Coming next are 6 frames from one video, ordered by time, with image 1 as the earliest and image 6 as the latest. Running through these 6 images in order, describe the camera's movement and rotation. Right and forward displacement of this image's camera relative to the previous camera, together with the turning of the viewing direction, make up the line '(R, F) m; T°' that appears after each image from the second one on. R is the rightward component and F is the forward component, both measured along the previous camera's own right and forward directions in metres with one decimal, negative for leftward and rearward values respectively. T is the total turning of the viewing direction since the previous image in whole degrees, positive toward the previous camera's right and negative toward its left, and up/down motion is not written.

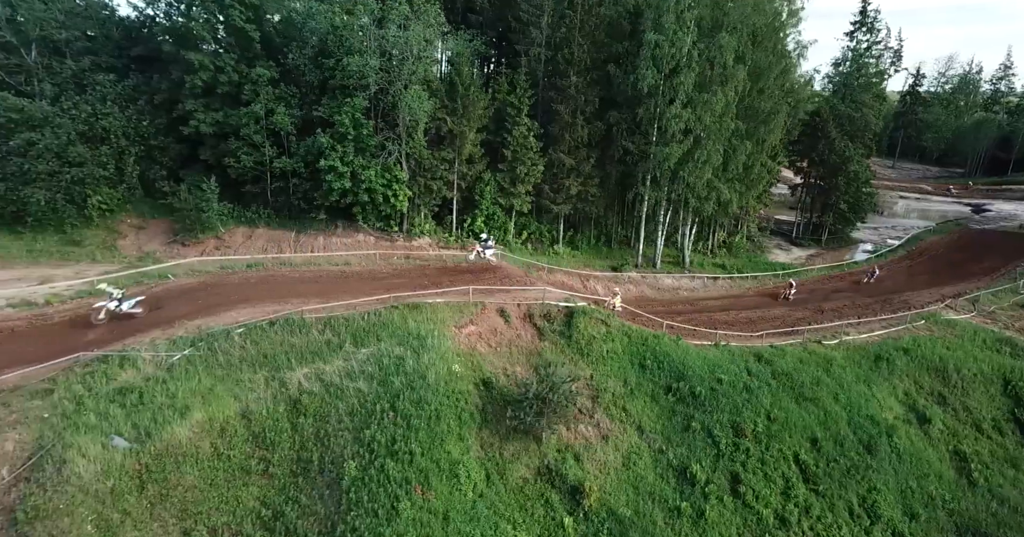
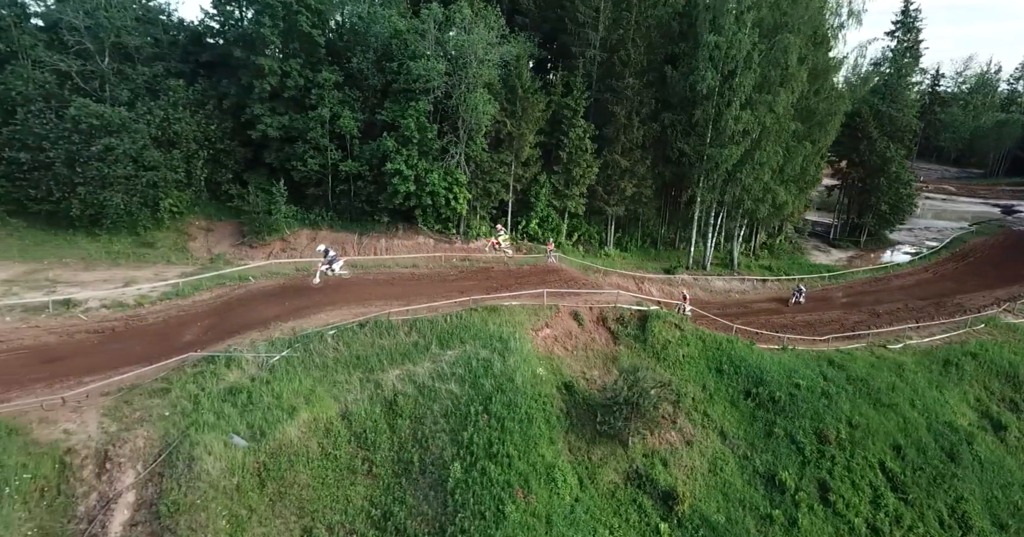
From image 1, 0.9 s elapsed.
(-1.9, -0.1) m; -2°
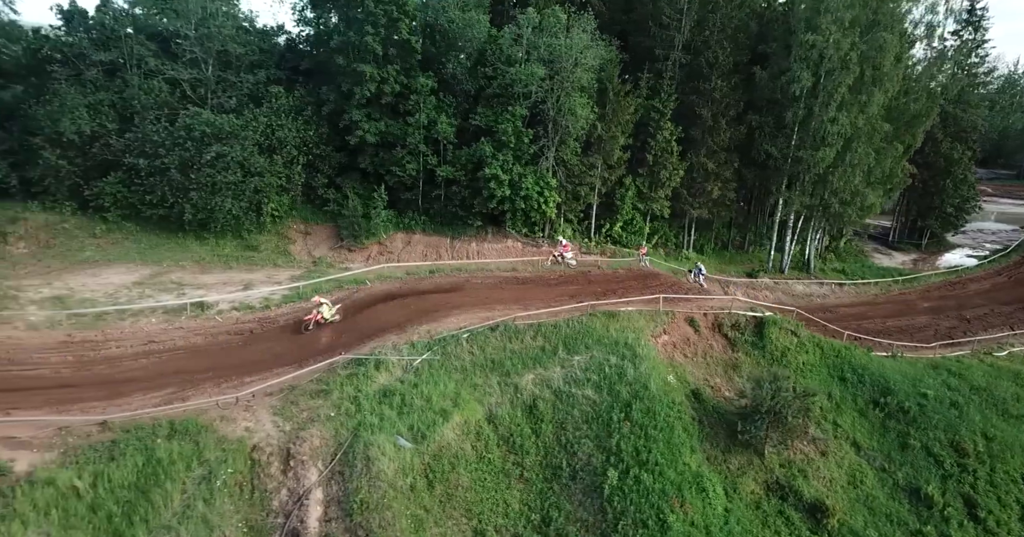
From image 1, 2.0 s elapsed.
(-2.8, -0.1) m; -3°
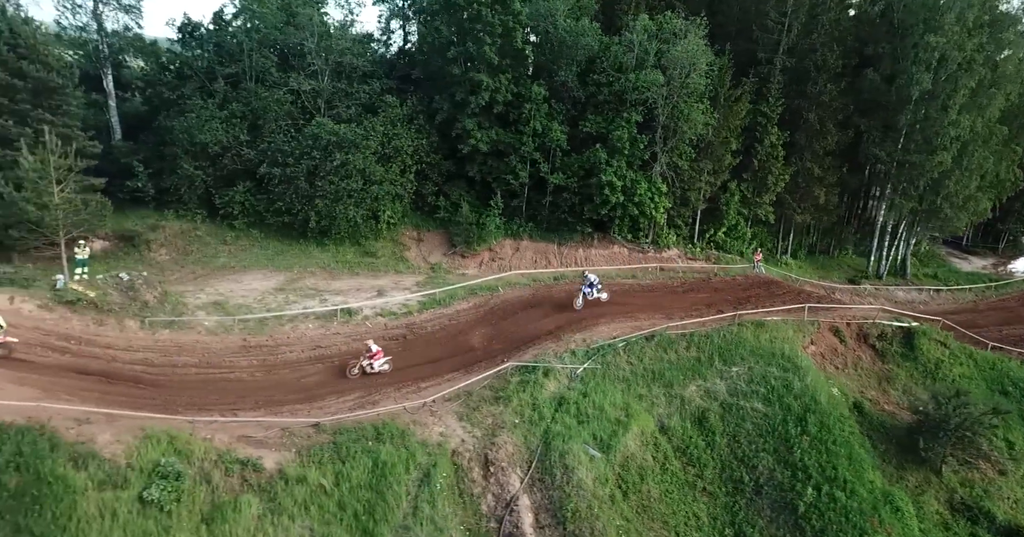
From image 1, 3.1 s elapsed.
(-3.4, -0.2) m; -4°
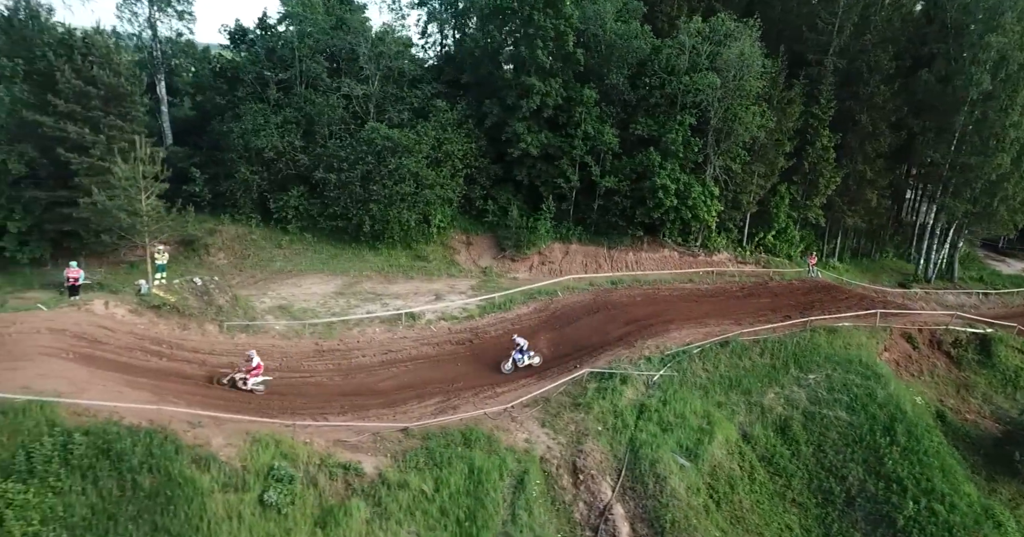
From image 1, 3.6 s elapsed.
(-1.5, 0.0) m; -2°
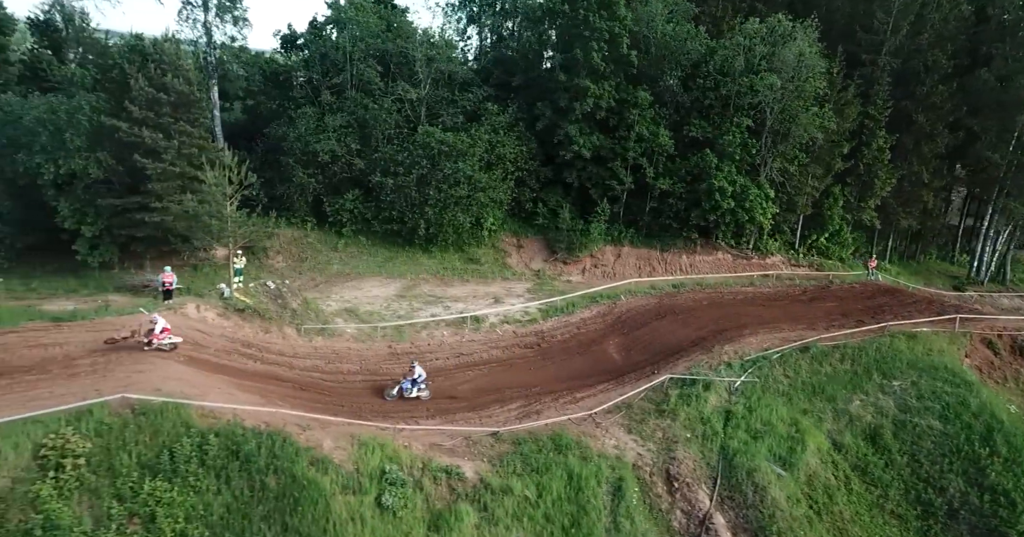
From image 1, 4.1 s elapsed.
(-1.5, +0.1) m; -2°
